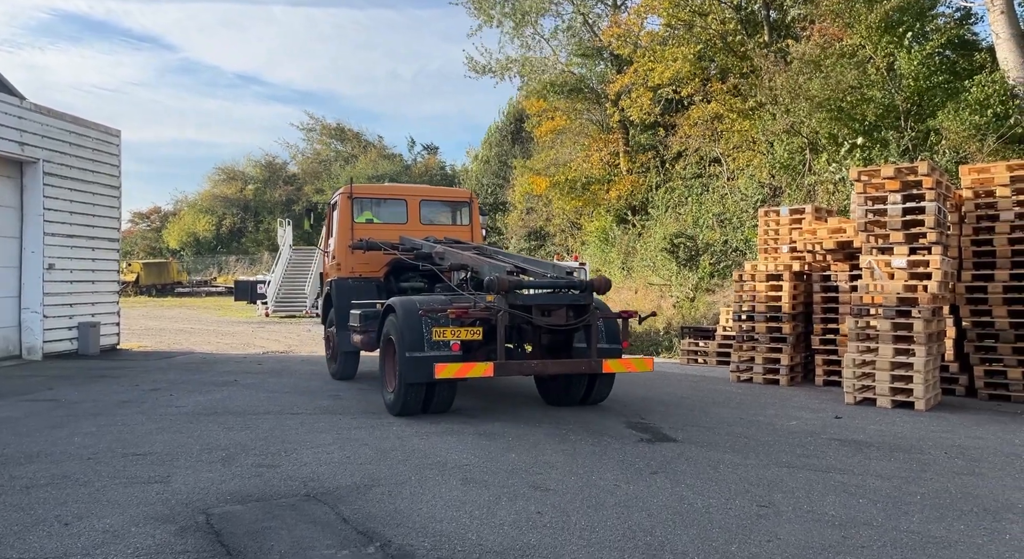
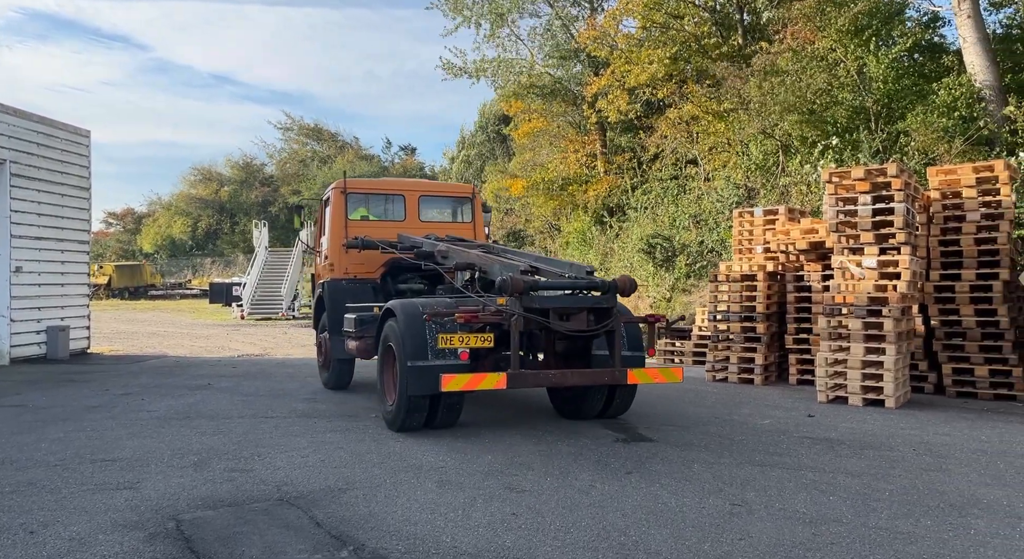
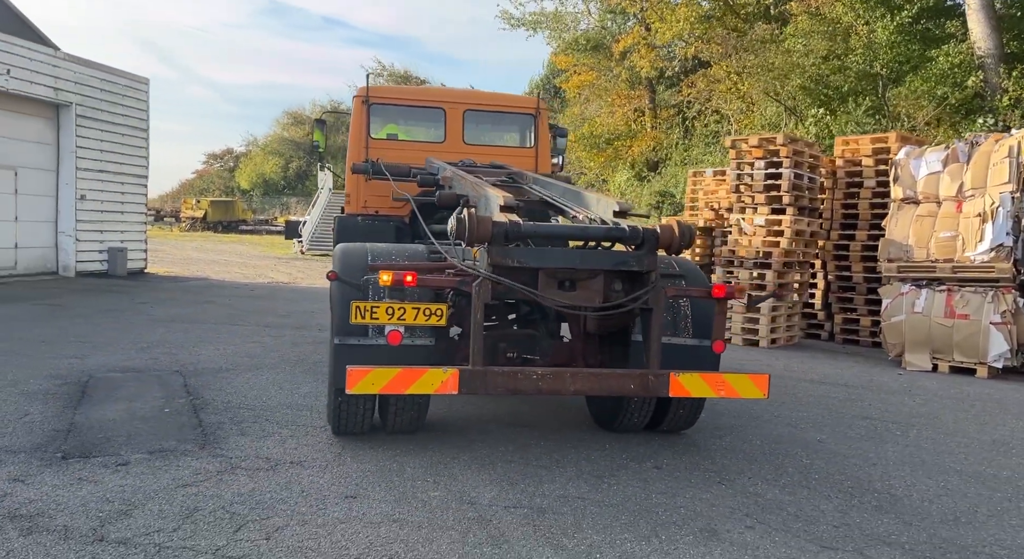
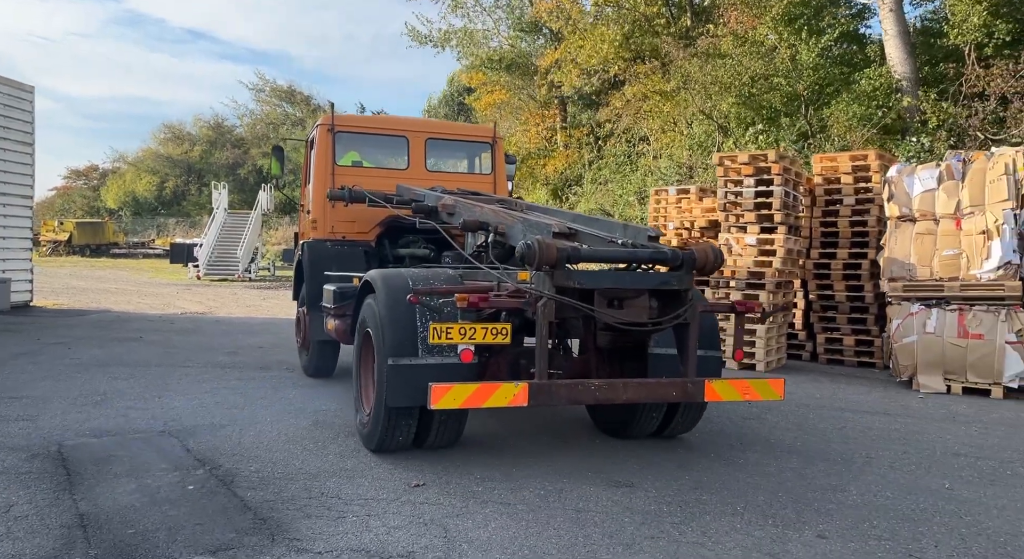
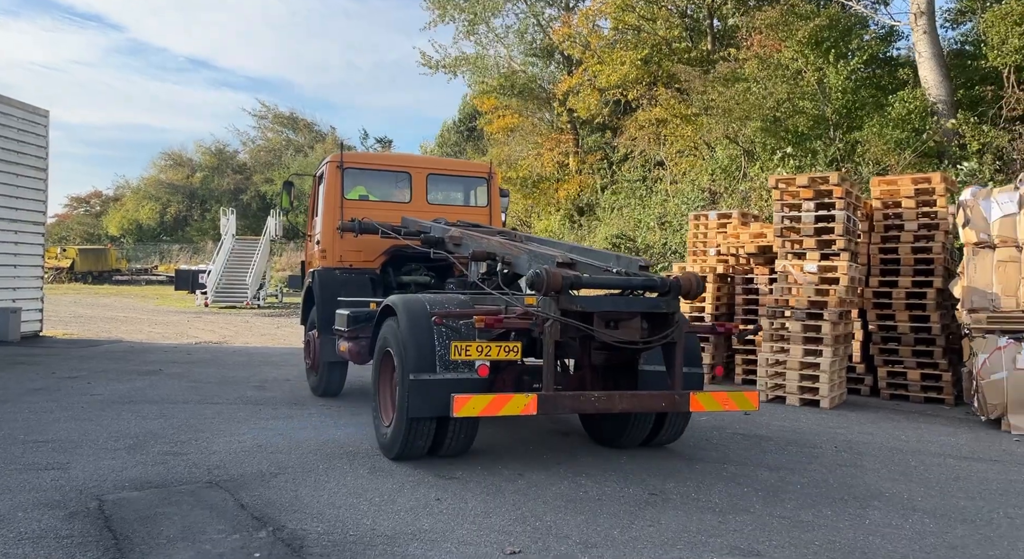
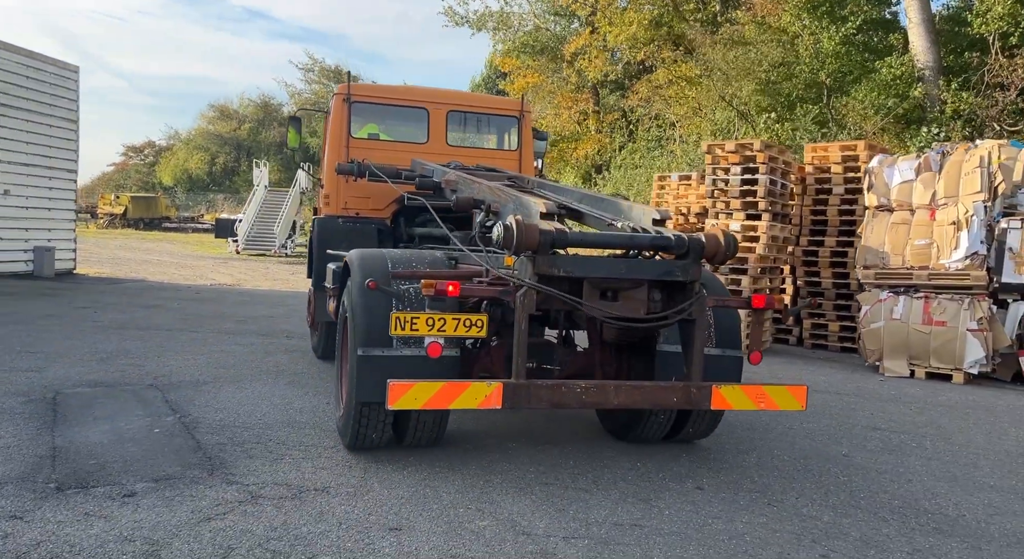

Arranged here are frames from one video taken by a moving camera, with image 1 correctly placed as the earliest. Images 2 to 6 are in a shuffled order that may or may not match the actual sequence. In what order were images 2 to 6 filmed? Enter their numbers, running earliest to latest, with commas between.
2, 5, 4, 6, 3
